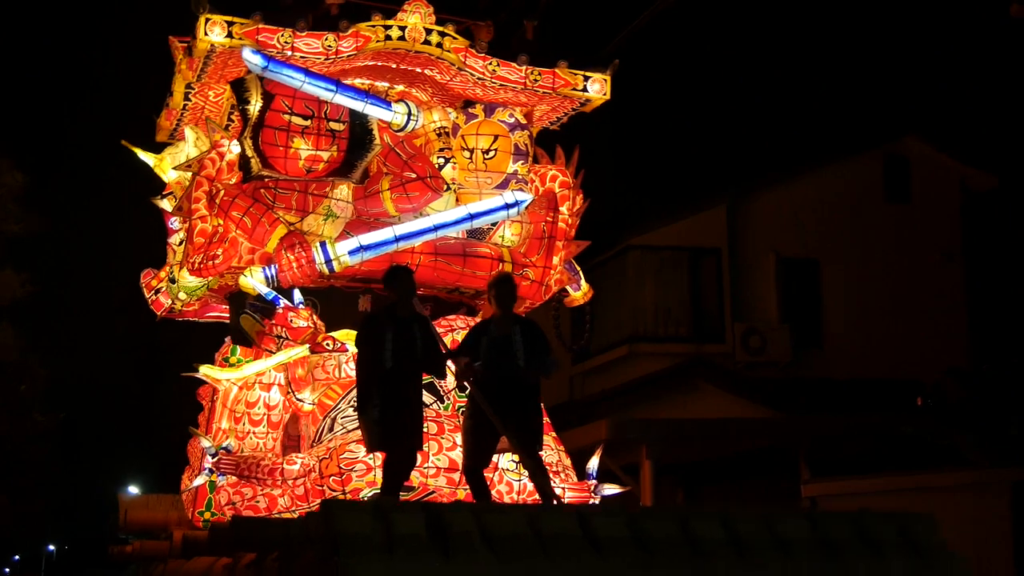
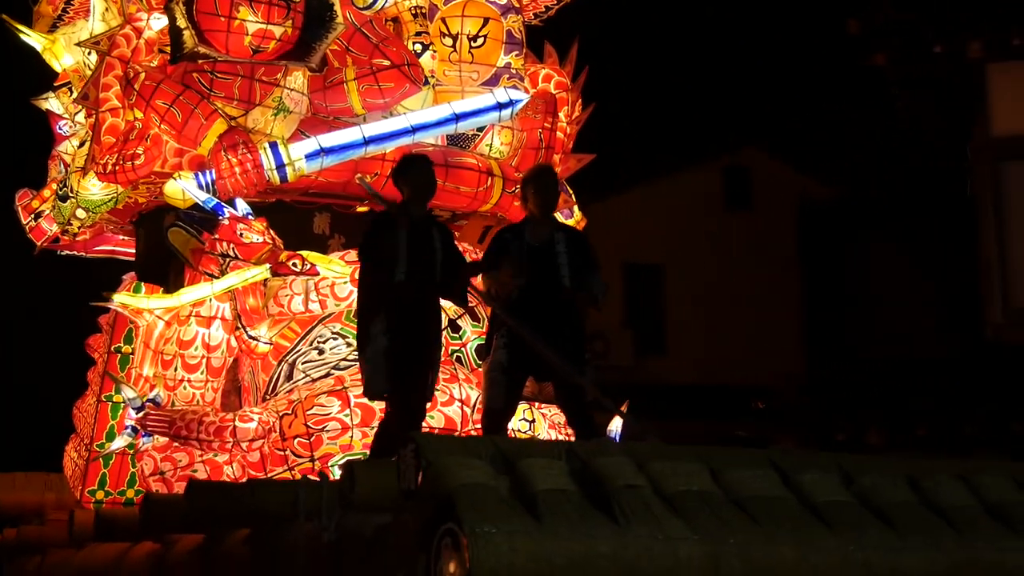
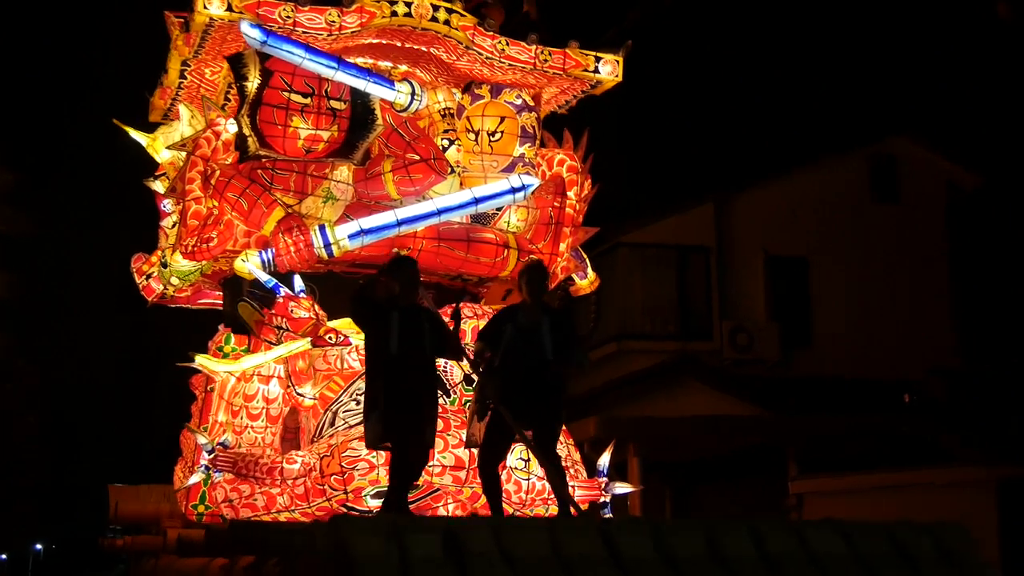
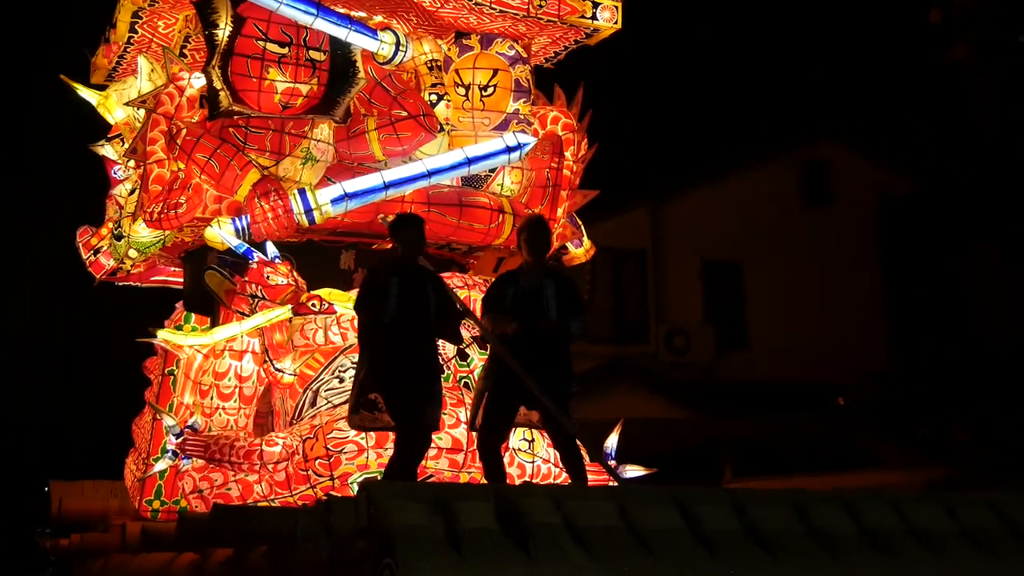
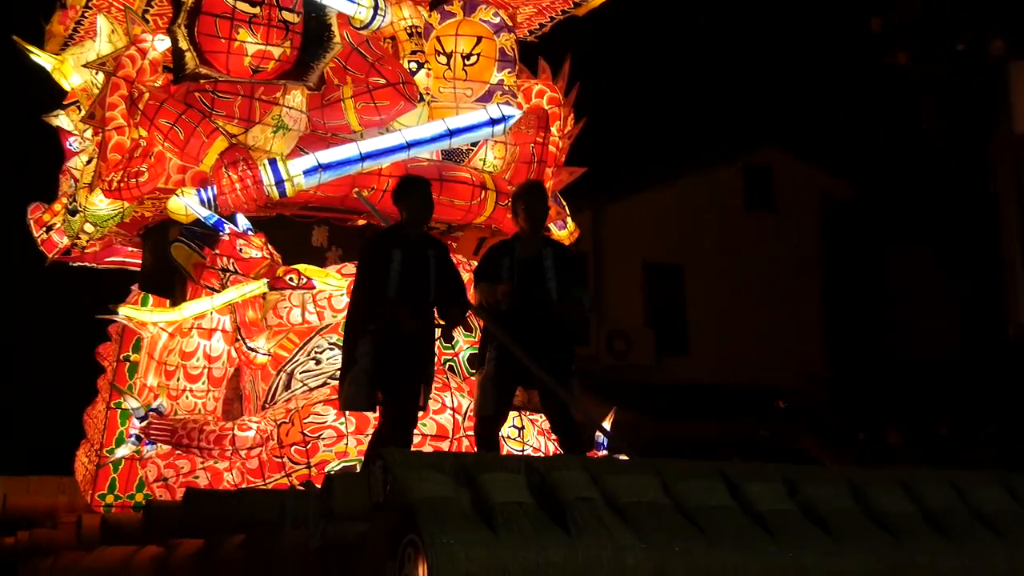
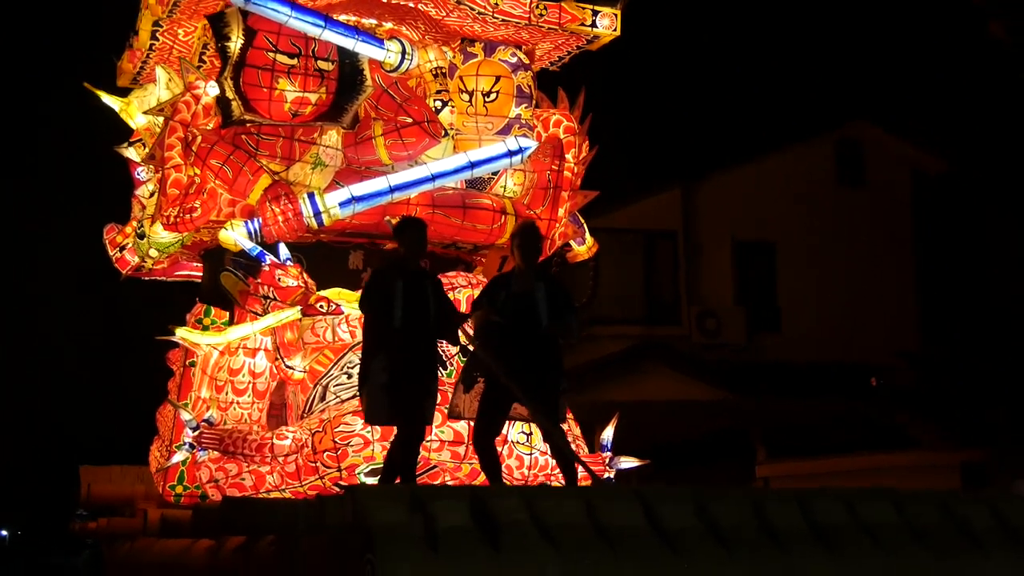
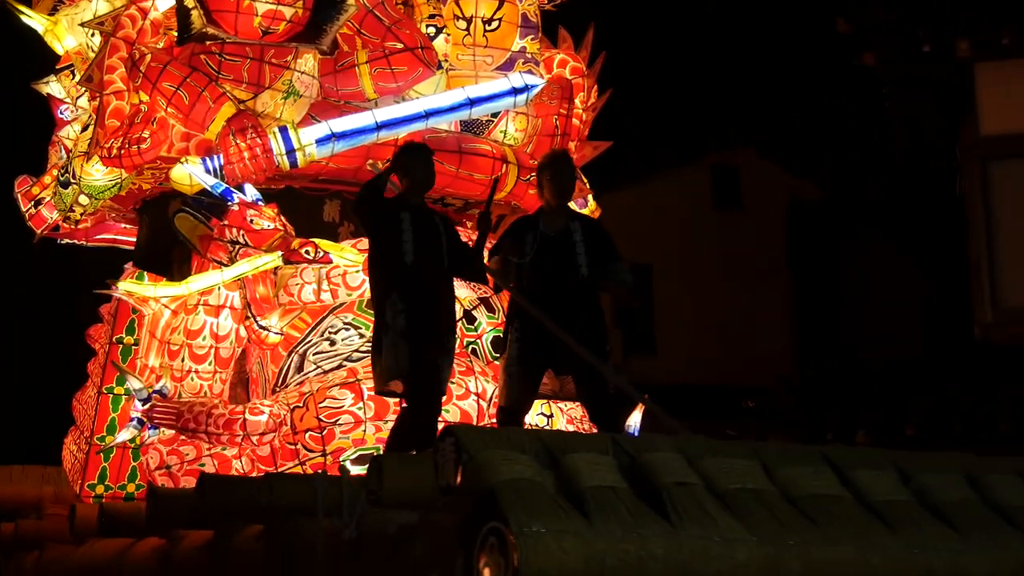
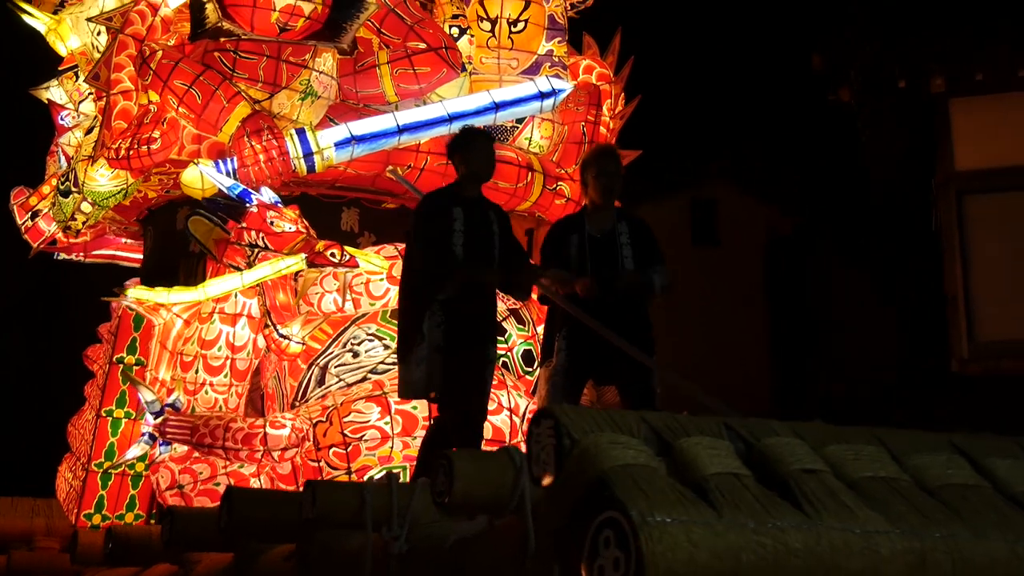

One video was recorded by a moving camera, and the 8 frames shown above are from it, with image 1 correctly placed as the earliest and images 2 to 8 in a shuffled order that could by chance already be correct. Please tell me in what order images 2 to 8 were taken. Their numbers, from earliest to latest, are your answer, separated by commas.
3, 6, 4, 5, 2, 7, 8
